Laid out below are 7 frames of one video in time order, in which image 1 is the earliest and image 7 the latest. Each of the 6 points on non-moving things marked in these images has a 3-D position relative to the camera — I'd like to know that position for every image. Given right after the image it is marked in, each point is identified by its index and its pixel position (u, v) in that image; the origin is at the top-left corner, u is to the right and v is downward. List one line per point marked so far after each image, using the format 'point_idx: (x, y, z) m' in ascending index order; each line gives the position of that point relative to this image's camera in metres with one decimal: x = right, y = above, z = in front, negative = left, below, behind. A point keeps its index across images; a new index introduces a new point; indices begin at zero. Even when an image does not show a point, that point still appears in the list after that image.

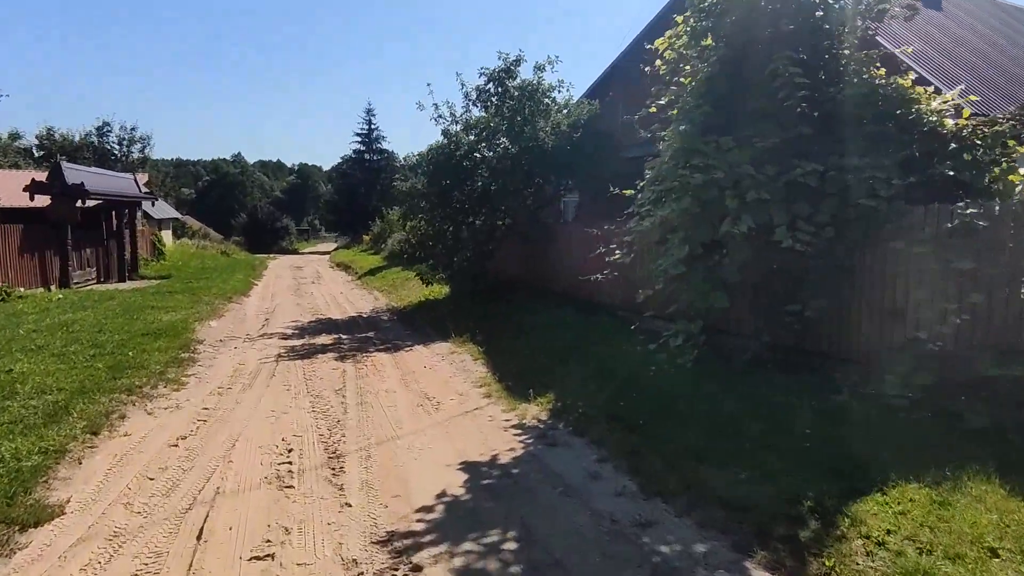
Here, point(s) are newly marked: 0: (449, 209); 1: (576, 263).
0: (-1.5, +1.9, +16.4) m
1: (+1.4, +0.5, +14.5) m
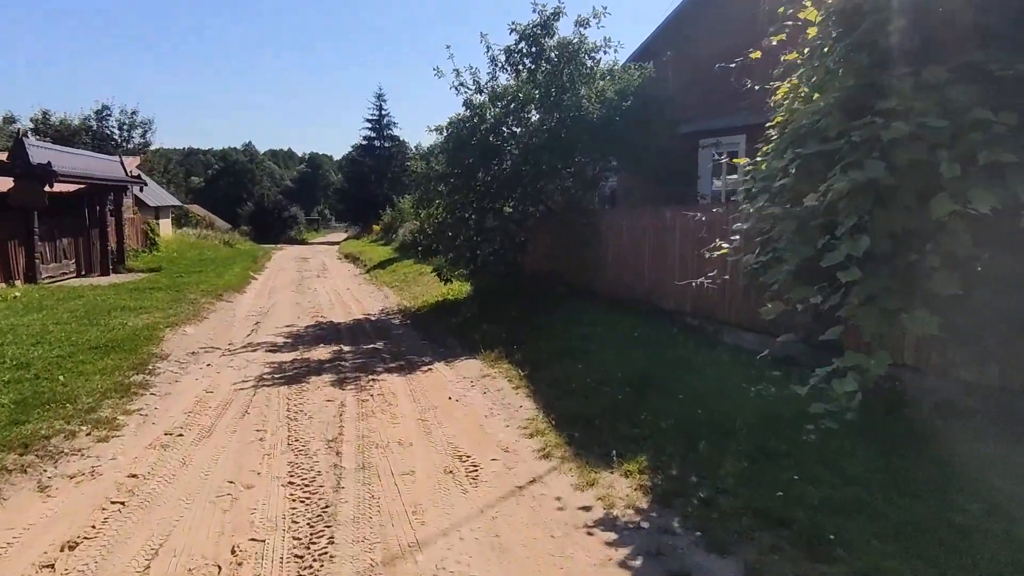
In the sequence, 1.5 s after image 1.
0: (-0.8, +1.9, +13.9) m
1: (+2.0, +0.5, +12.0) m
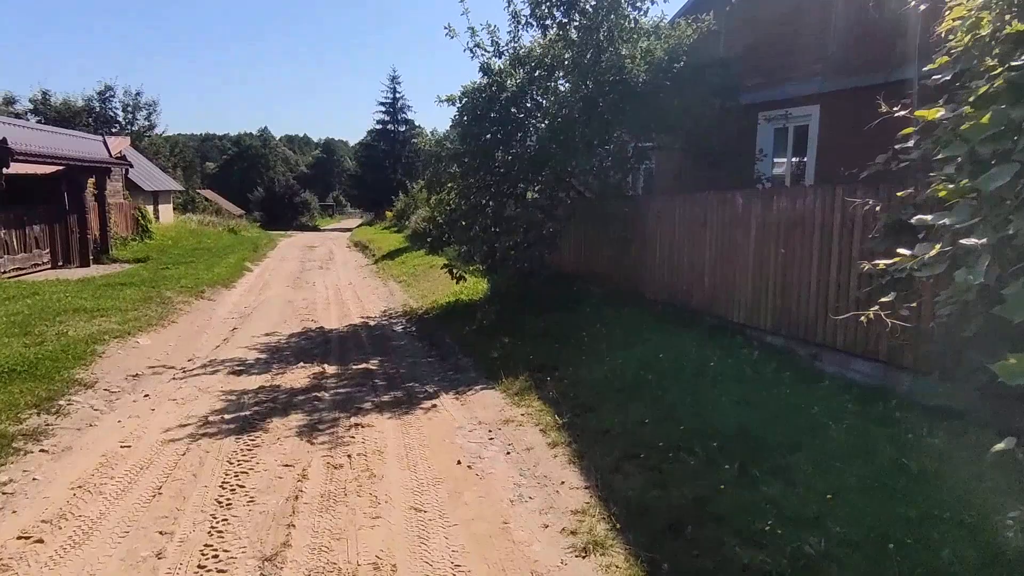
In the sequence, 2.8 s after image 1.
0: (-0.4, +1.9, +11.7) m
1: (+2.4, +0.4, +9.7) m
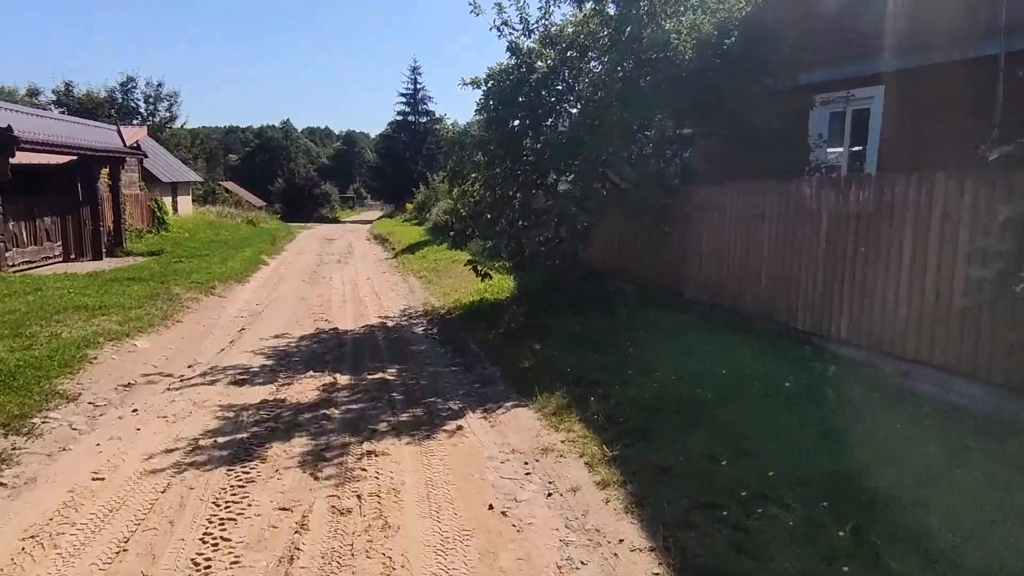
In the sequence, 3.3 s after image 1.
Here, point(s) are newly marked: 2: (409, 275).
0: (+0.1, +2.0, +10.8) m
1: (+2.8, +0.4, +8.7) m
2: (-2.6, +0.3, +17.5) m
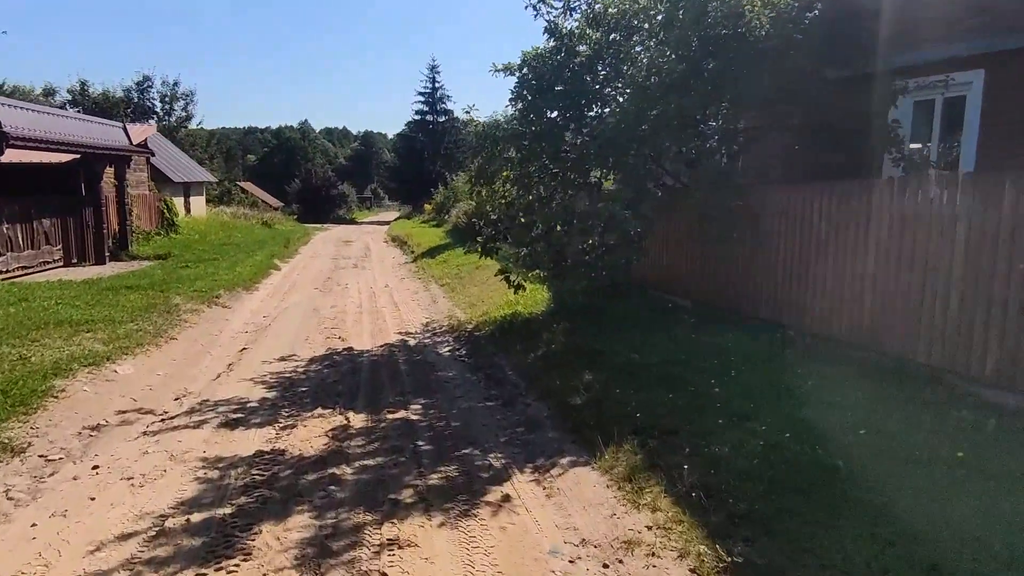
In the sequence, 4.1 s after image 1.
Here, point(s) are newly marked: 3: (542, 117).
0: (+0.6, +1.8, +9.4) m
1: (+3.3, +0.2, +7.3) m
2: (-1.9, +0.1, +16.2) m
3: (+0.4, +2.4, +9.4) m
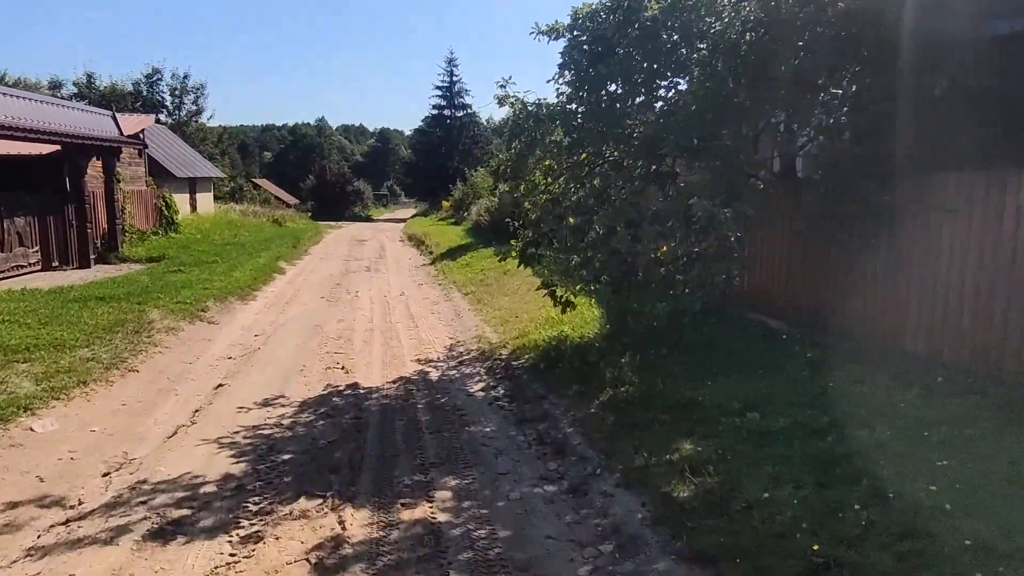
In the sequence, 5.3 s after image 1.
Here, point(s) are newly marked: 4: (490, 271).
0: (+1.2, +1.5, +7.3) m
1: (+3.8, 0.0, +5.1) m
2: (-1.2, -0.1, +14.1) m
3: (+1.0, +2.2, +7.3) m
4: (-0.5, +0.5, +16.0) m
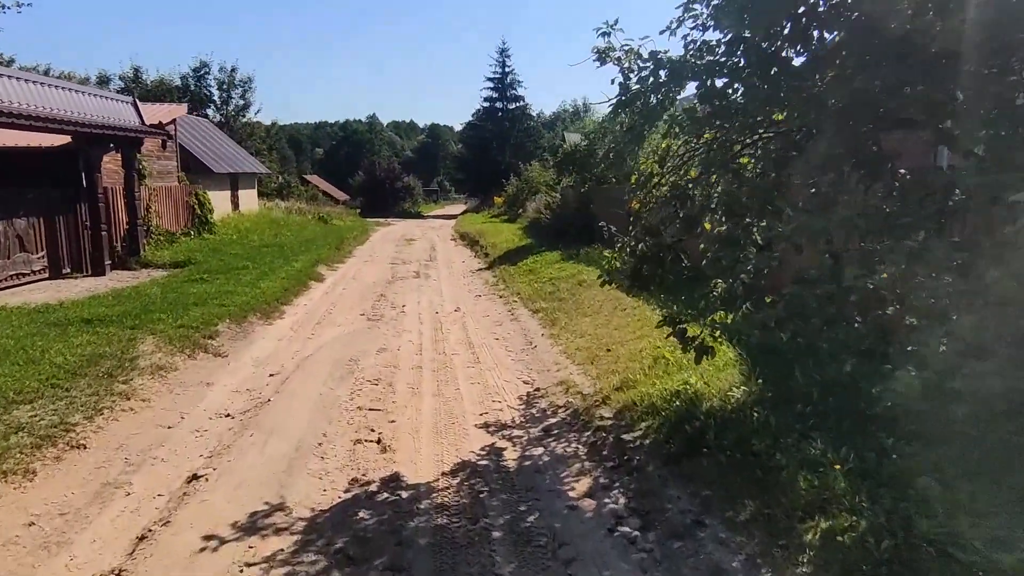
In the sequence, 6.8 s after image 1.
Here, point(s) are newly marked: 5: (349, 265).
0: (+2.0, +1.2, +4.6) m
1: (+4.4, -0.4, +2.3) m
2: (+0.1, -0.3, +11.6) m
3: (+1.8, +1.8, +4.7) m
4: (+0.9, +0.2, +13.4) m
5: (-4.5, +0.7, +18.9) m
